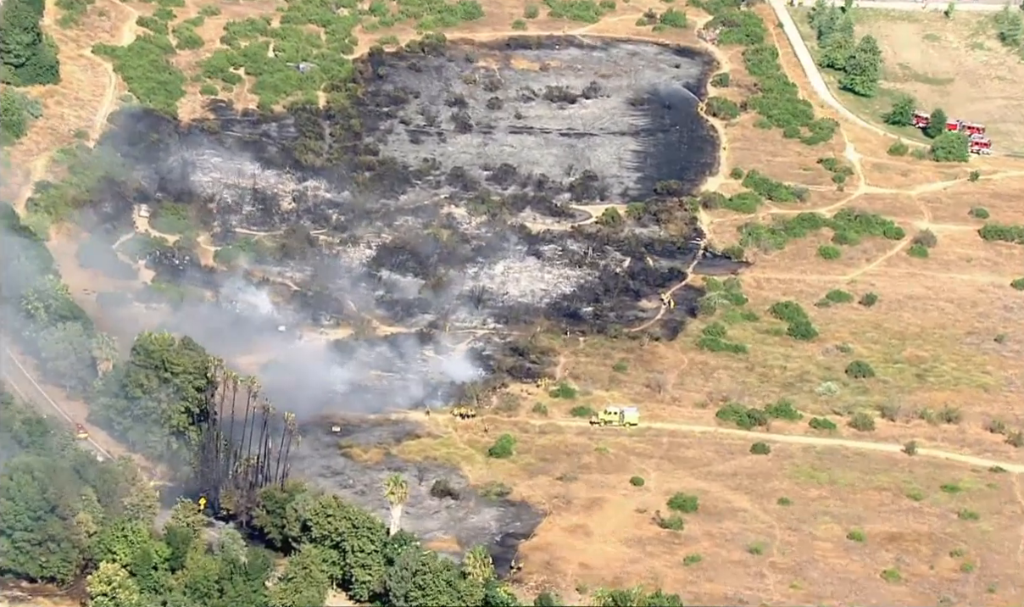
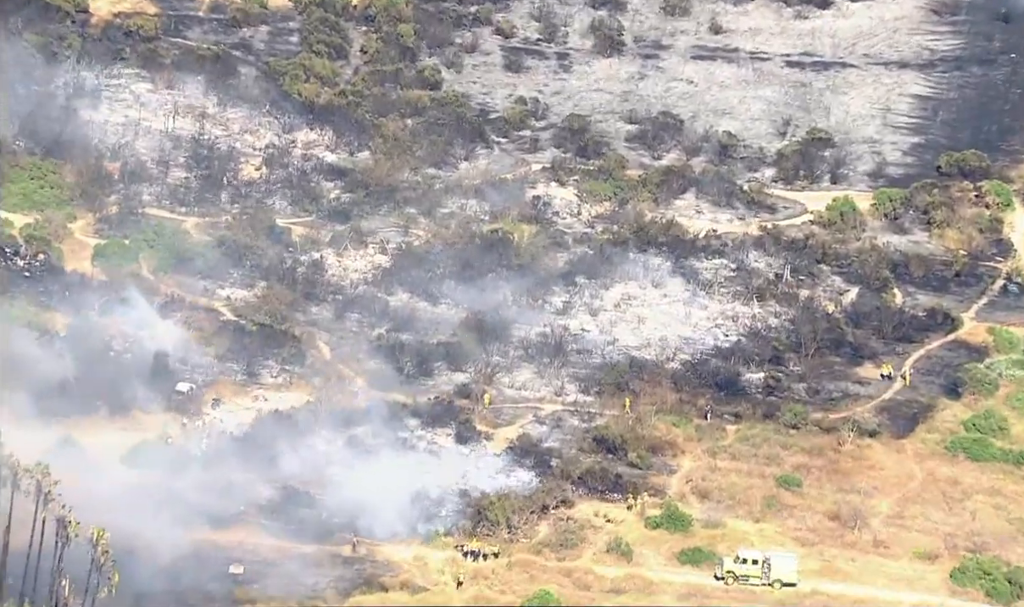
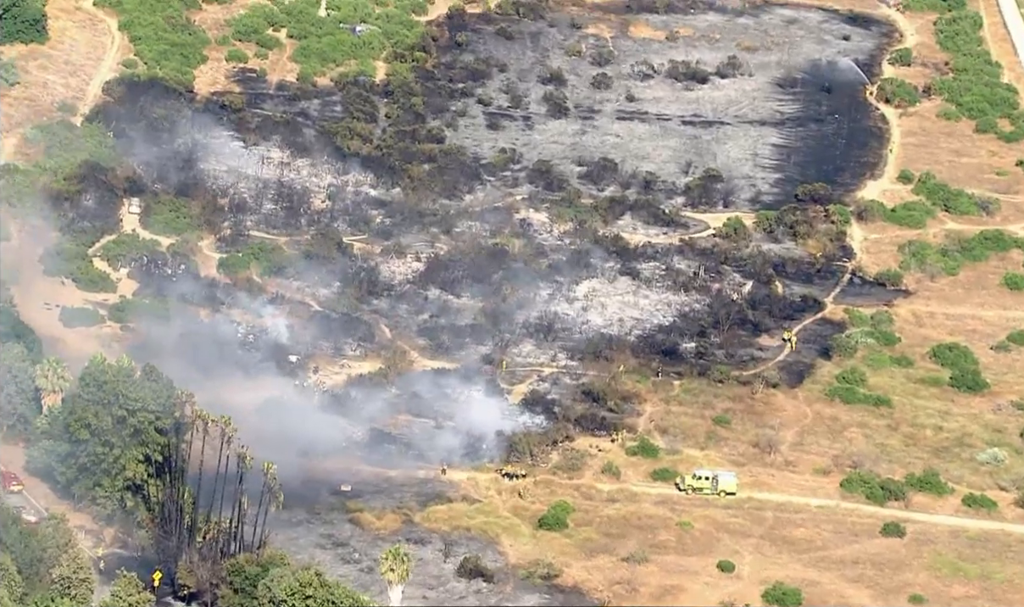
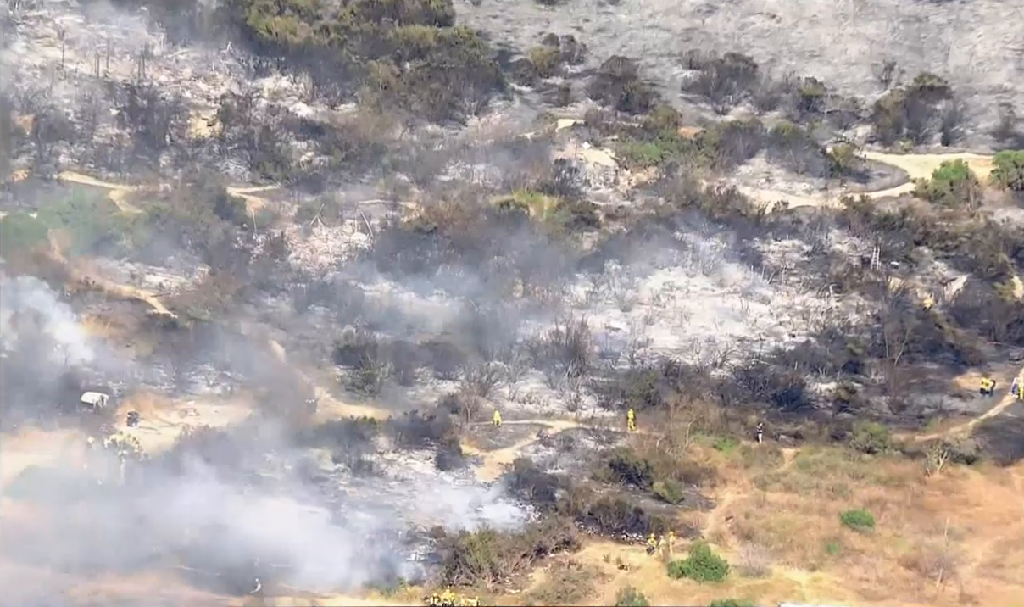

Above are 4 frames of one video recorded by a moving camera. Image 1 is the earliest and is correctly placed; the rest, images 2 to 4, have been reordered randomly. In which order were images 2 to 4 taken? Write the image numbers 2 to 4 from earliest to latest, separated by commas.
3, 2, 4
